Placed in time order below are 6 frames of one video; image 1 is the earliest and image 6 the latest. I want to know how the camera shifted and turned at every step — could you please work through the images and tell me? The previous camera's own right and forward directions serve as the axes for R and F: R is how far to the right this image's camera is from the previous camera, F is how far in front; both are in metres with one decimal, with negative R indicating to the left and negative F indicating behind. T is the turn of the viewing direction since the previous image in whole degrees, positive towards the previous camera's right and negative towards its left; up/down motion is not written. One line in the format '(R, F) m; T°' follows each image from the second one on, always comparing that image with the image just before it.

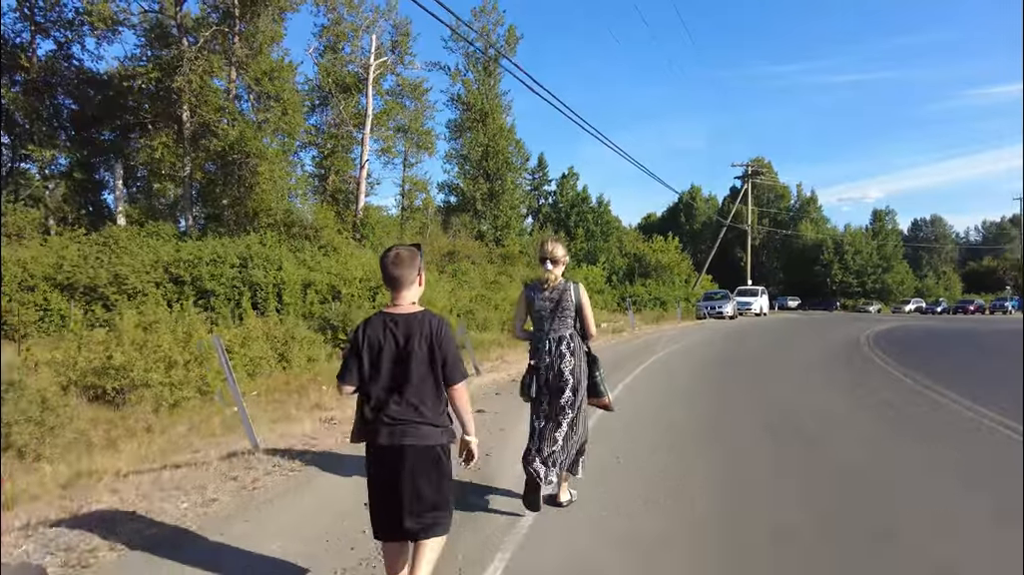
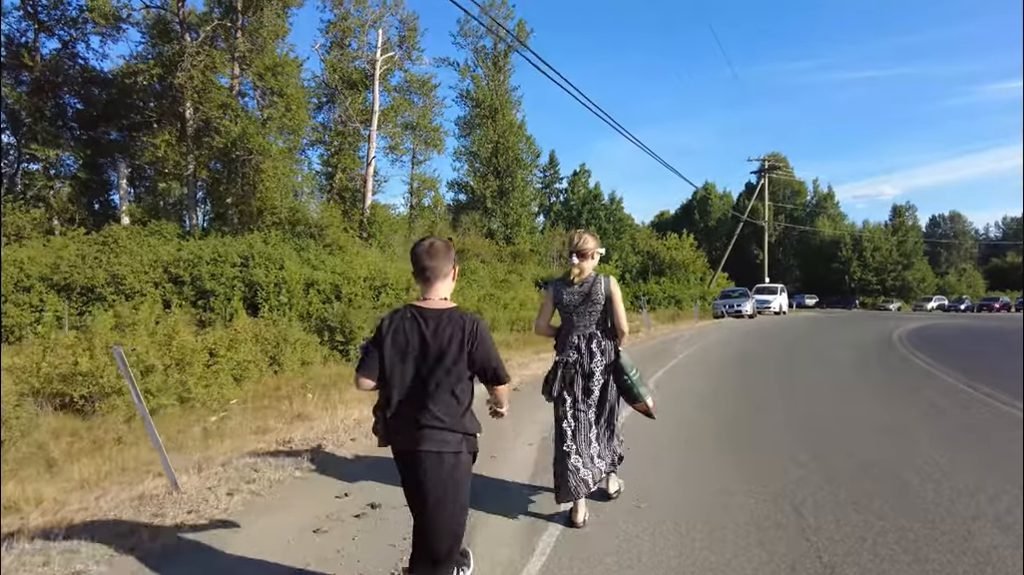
(+0.1, +0.5) m; -1°
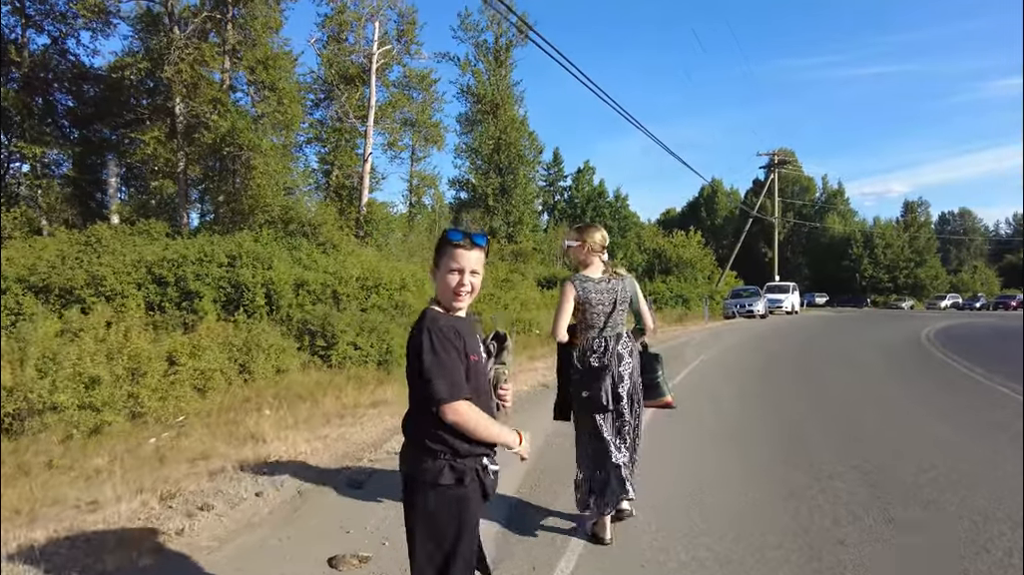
(+0.1, +0.6) m; 0°
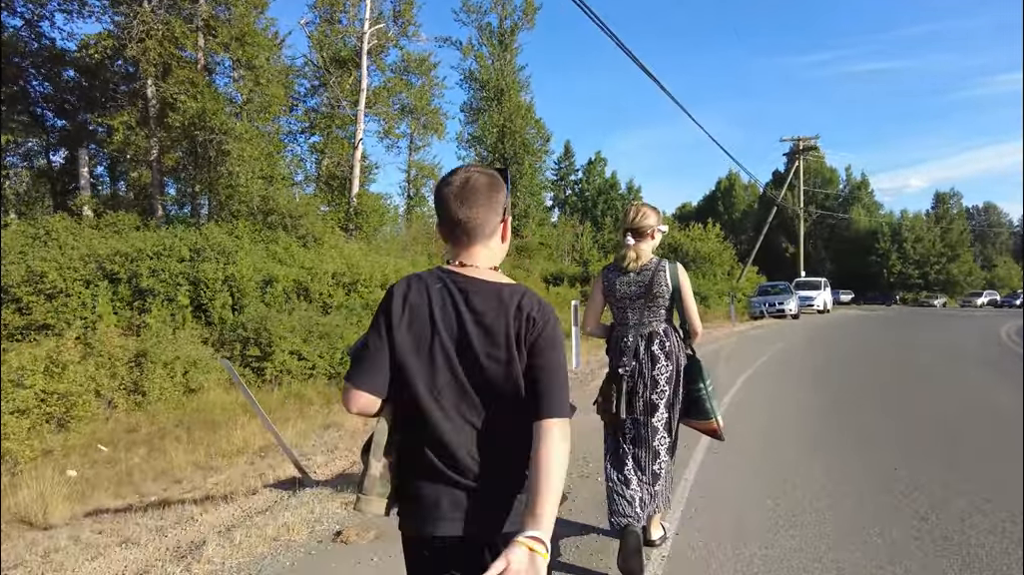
(+0.3, +1.5) m; -1°
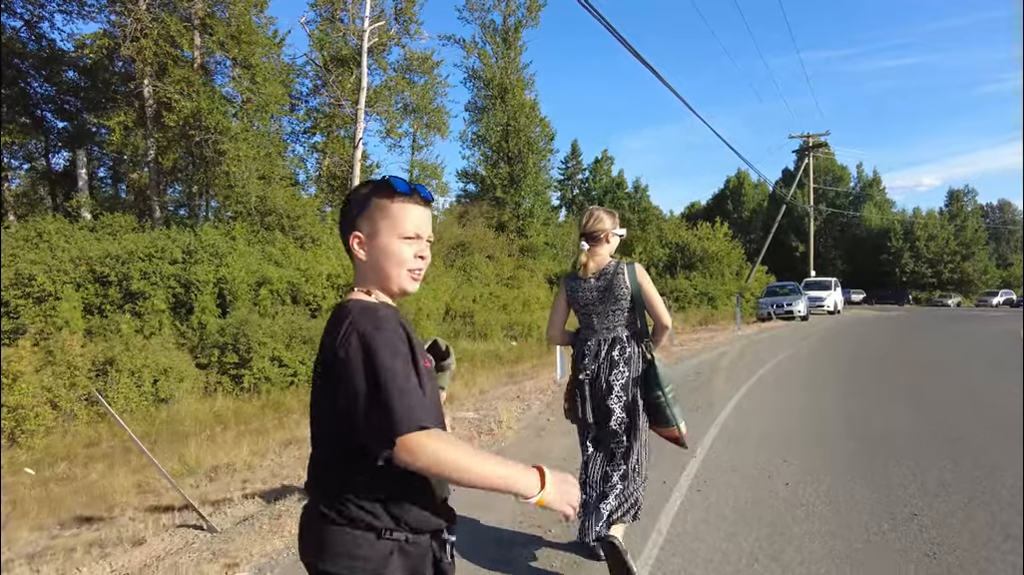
(+0.2, +0.3) m; -1°
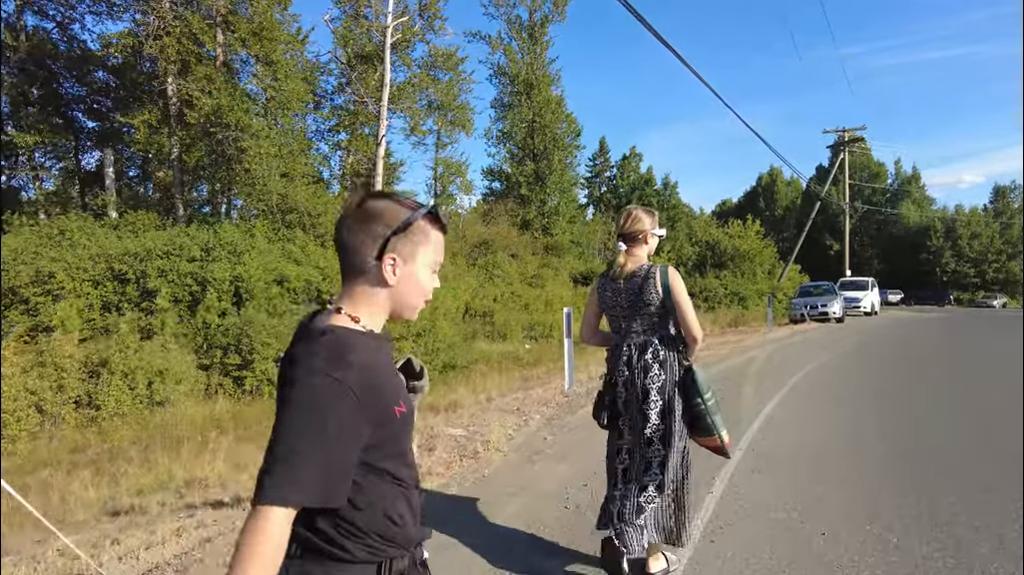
(+0.1, +0.3) m; -2°
